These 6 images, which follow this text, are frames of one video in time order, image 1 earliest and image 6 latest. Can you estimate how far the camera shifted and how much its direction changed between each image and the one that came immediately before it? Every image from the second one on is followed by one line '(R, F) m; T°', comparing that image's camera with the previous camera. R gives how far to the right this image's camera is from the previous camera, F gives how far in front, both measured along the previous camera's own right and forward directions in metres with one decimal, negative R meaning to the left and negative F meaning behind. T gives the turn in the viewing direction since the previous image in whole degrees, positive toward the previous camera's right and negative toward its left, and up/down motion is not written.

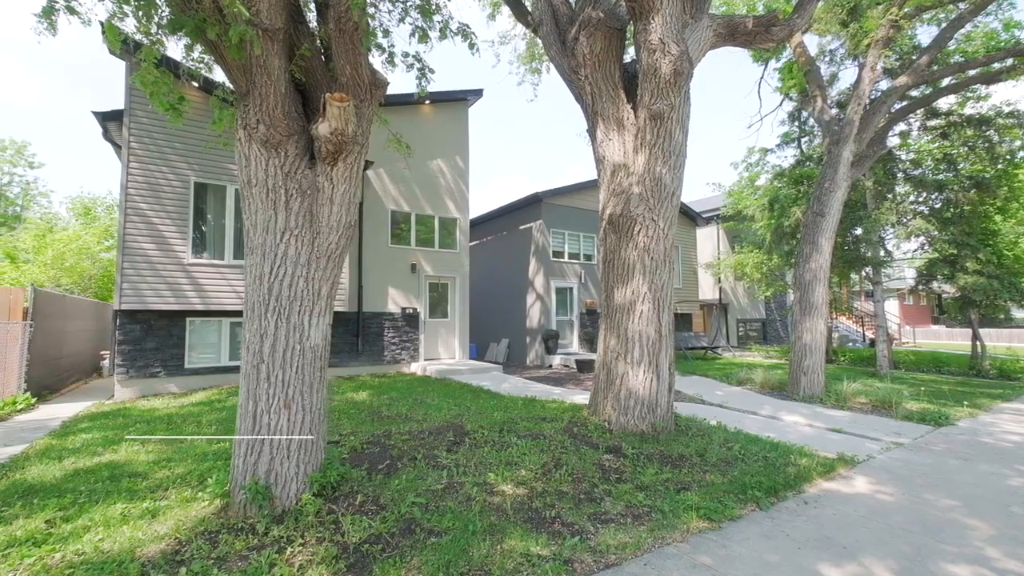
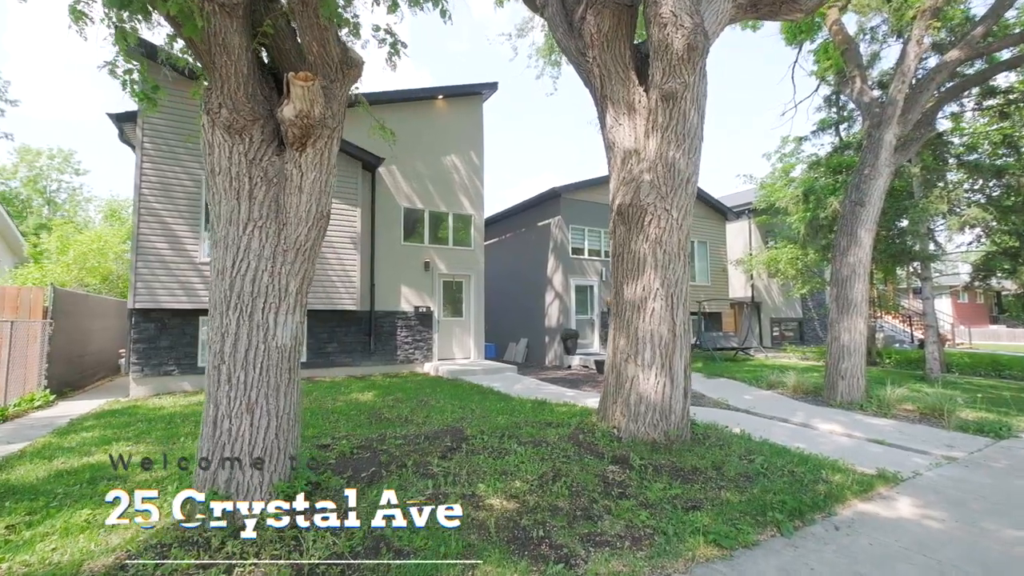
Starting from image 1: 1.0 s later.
(+0.3, +0.3) m; -4°
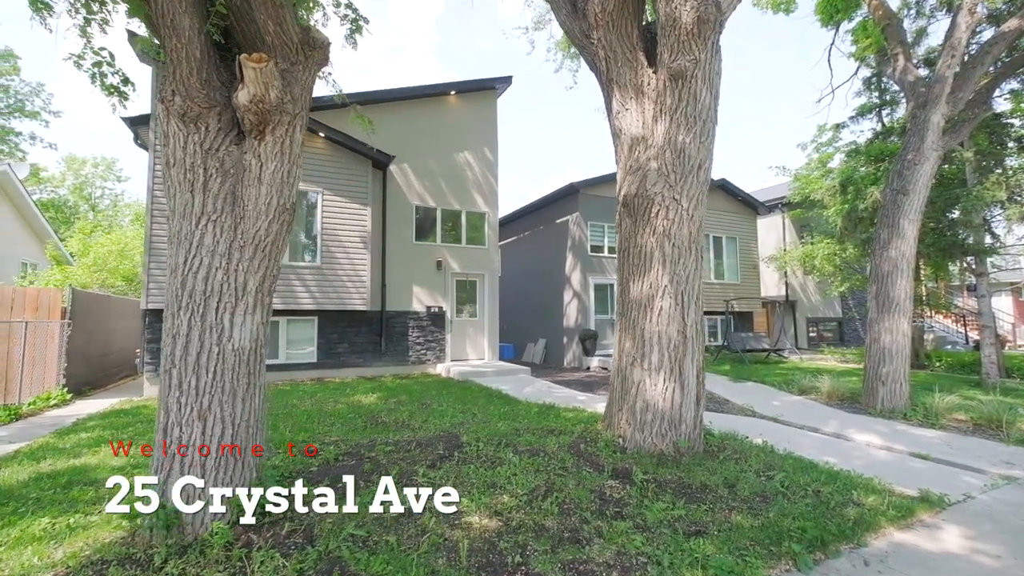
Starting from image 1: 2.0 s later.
(+0.3, +0.3) m; -4°
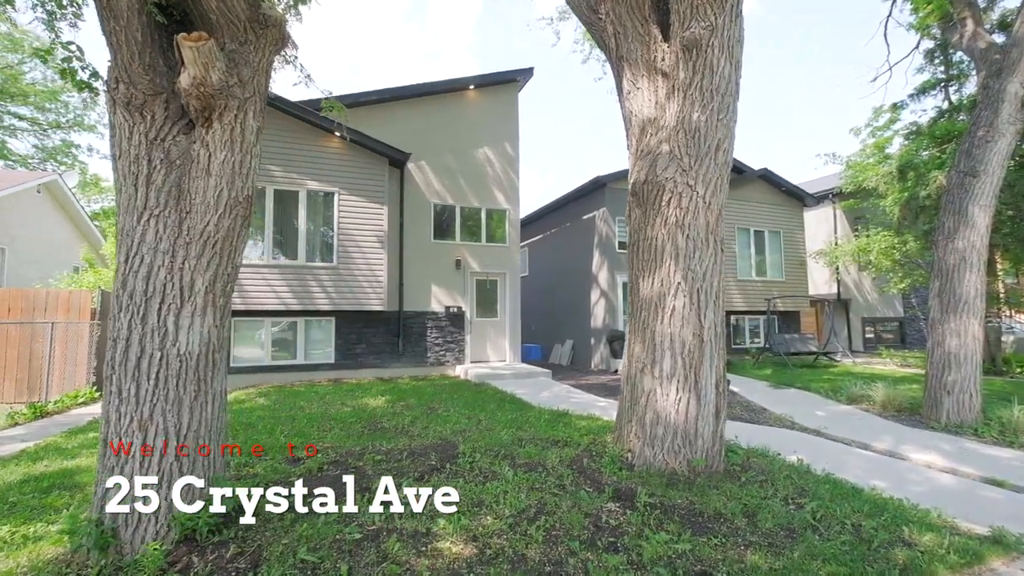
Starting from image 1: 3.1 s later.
(+0.4, +0.4) m; -5°
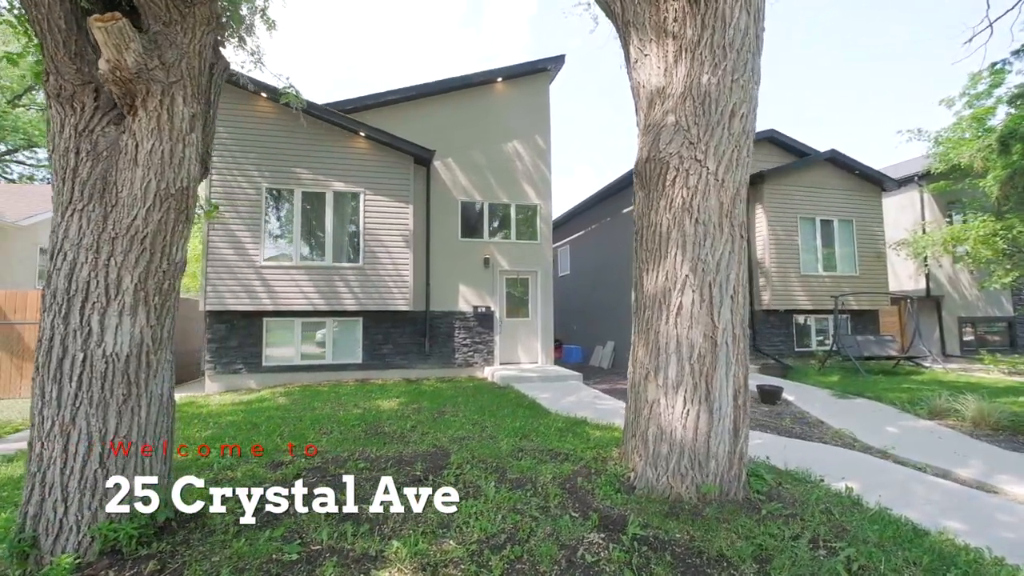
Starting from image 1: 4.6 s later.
(+0.6, +0.4) m; -8°
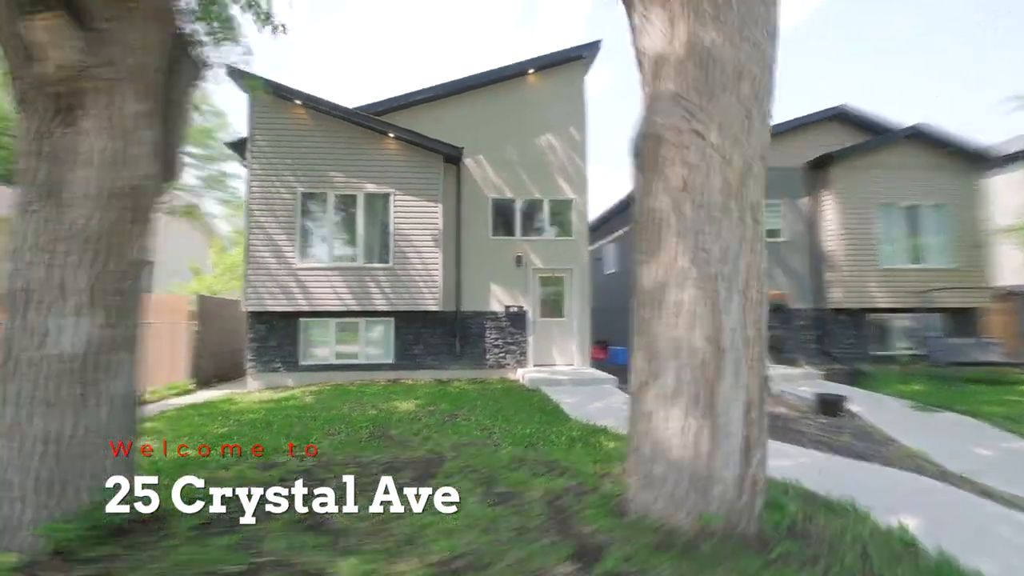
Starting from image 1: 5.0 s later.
(+0.6, +0.3) m; -8°
